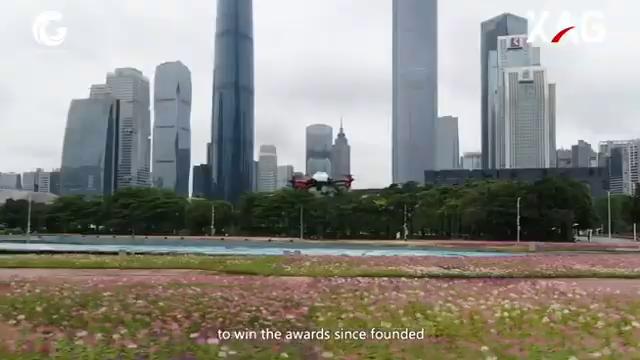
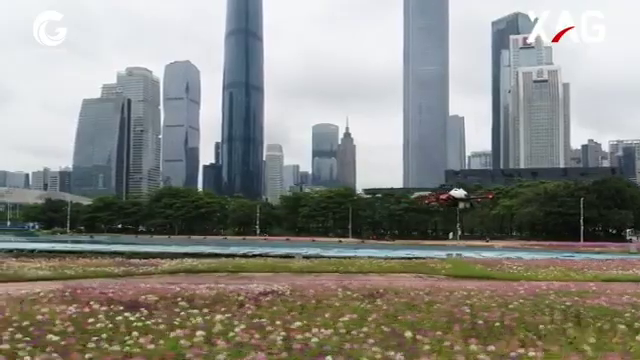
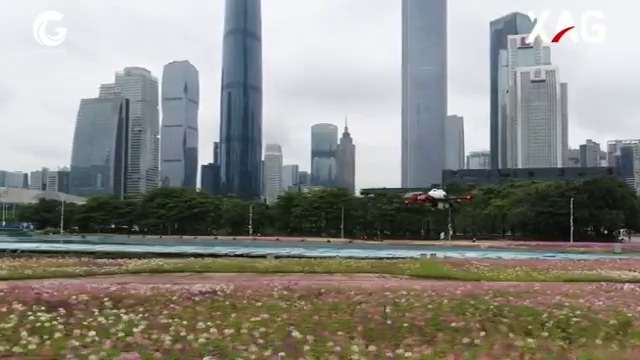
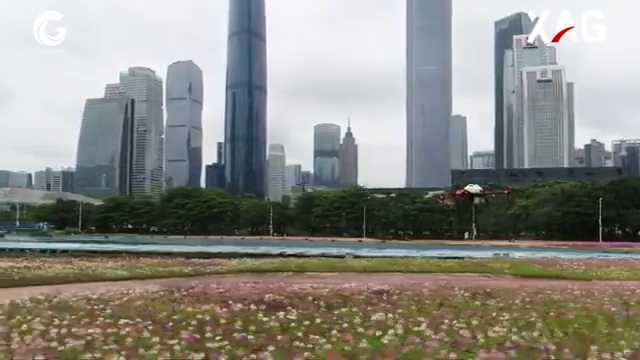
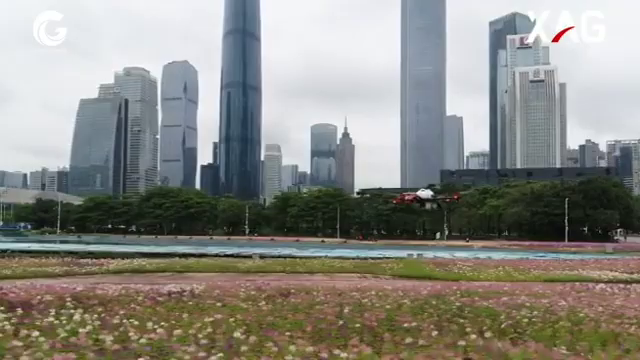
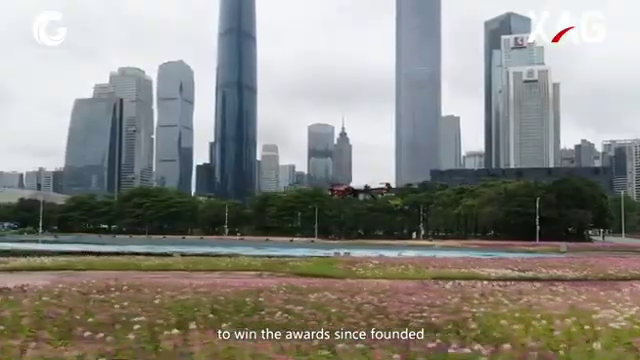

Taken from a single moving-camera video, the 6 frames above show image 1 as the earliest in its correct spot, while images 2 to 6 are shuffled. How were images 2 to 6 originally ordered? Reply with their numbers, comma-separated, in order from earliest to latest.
6, 5, 3, 2, 4
